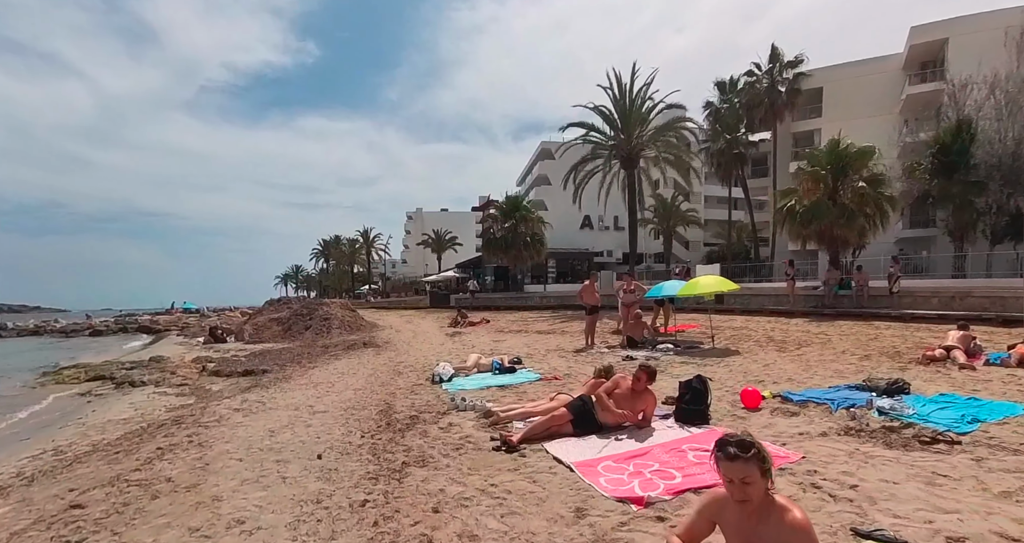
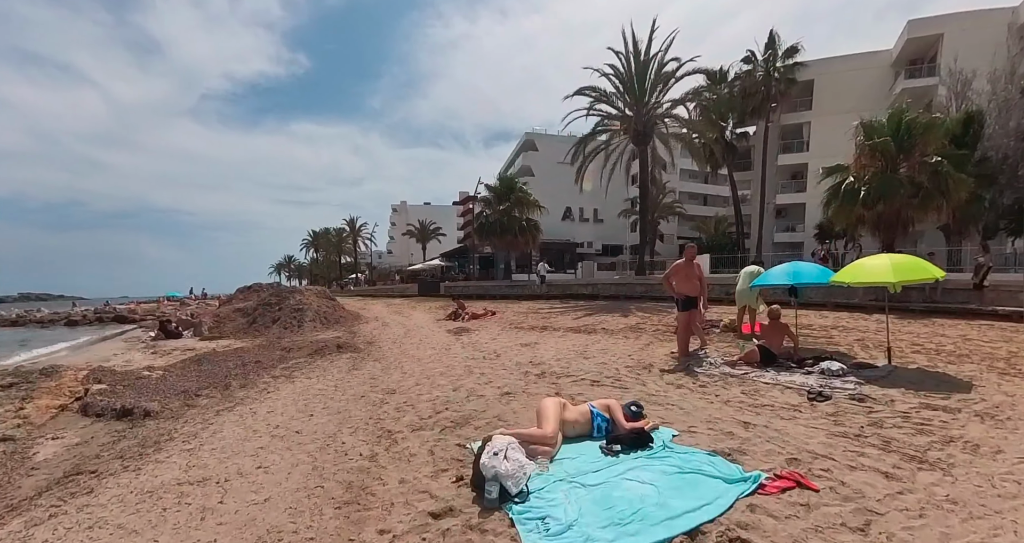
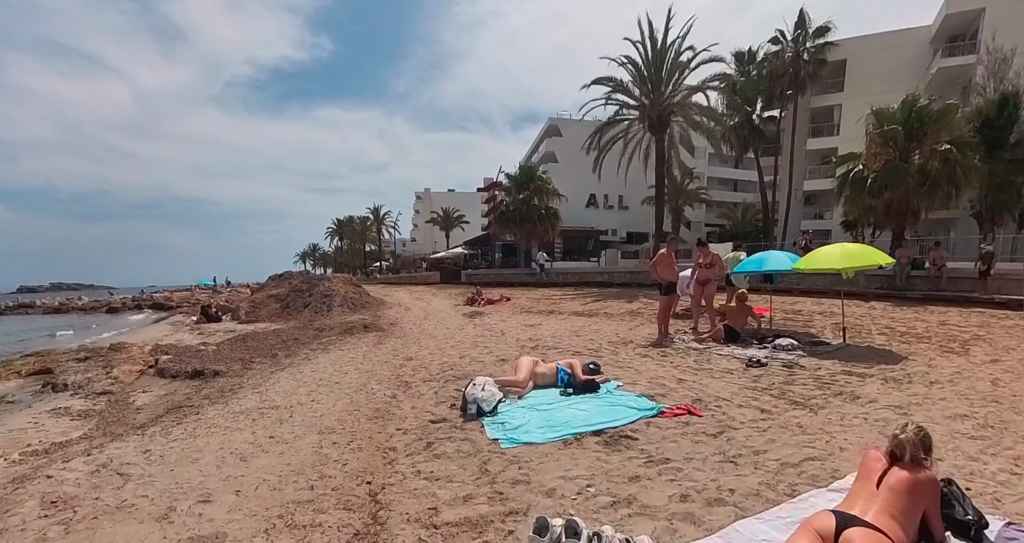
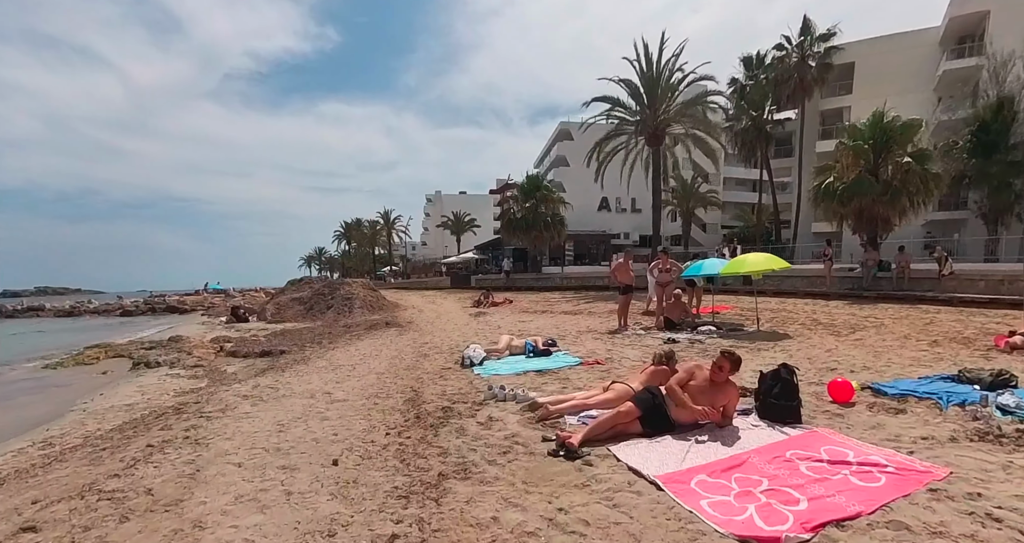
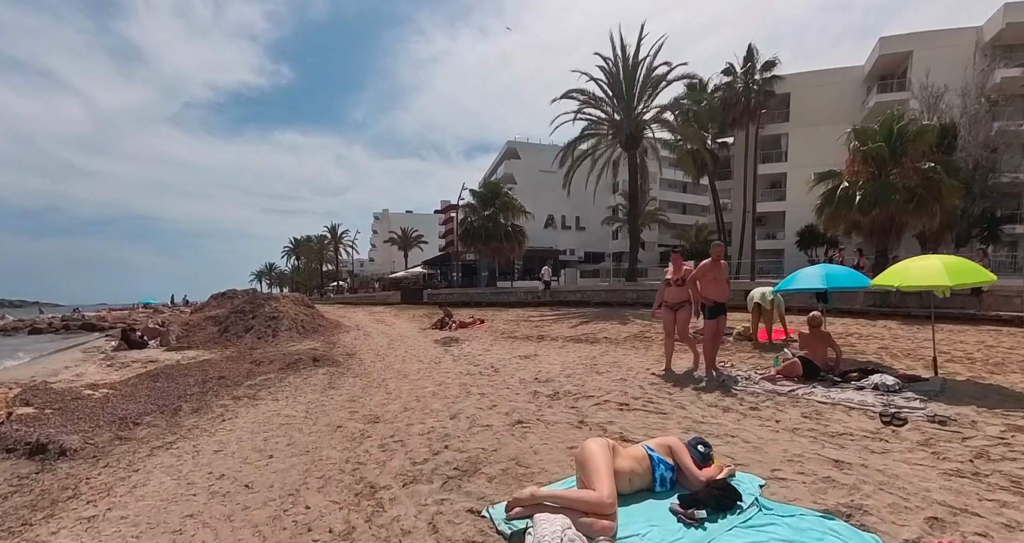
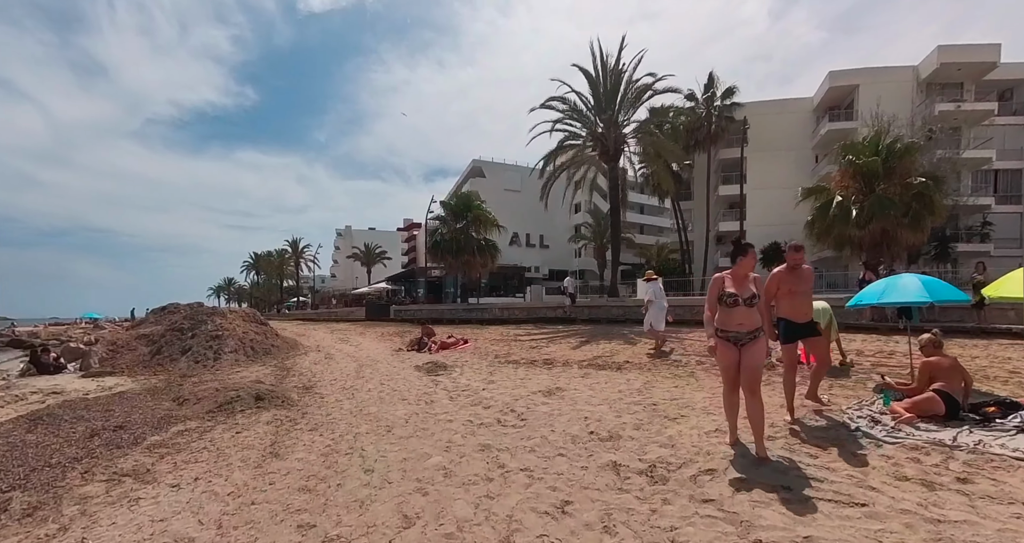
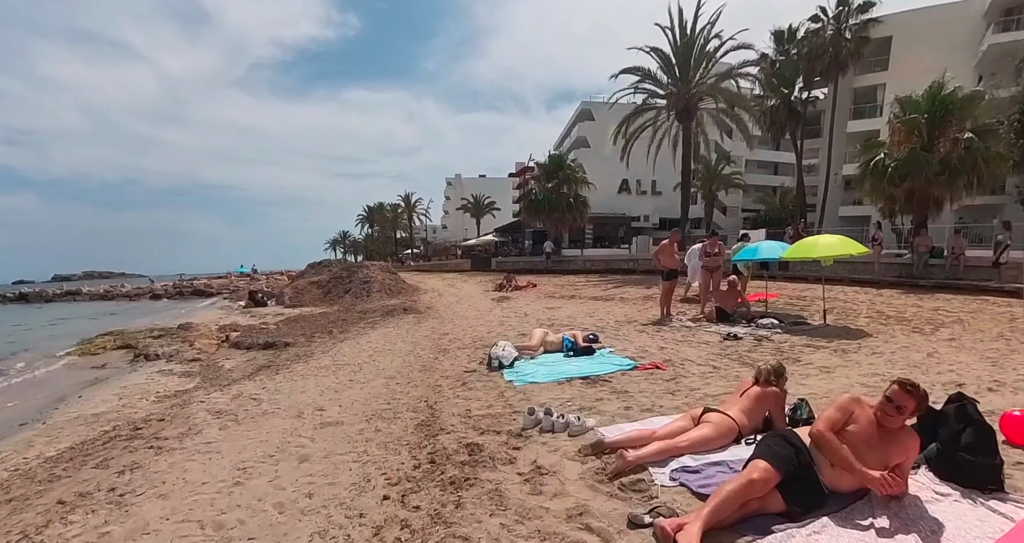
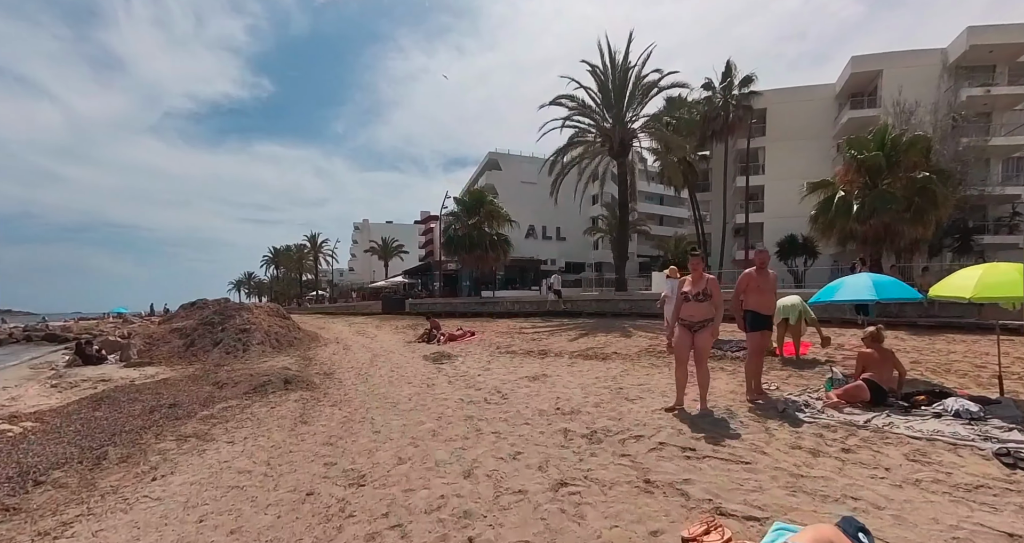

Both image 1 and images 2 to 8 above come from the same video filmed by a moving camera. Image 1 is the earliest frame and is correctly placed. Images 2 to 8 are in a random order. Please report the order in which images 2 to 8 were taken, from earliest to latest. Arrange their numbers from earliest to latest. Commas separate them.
4, 7, 3, 2, 5, 8, 6
